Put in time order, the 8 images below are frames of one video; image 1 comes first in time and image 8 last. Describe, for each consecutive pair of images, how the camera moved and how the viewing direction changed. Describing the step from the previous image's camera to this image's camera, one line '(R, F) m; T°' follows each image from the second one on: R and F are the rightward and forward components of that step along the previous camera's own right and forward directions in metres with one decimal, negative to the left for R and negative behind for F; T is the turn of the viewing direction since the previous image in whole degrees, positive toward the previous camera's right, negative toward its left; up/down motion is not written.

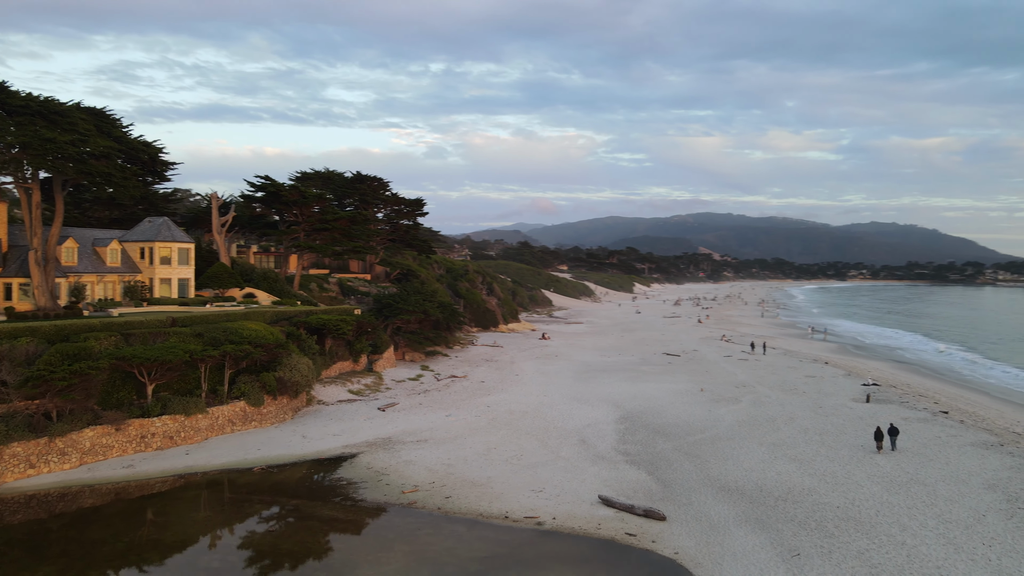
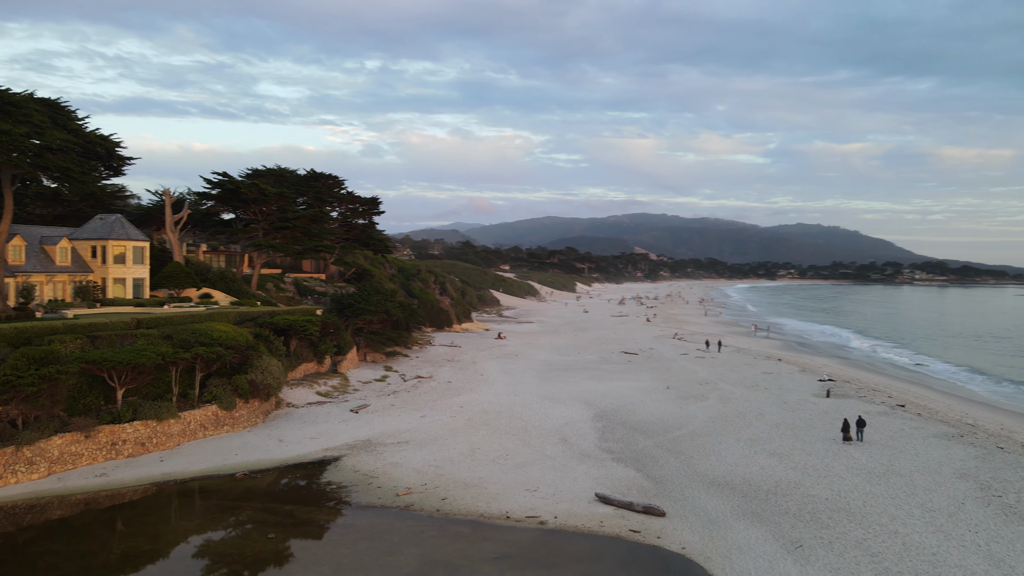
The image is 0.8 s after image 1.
(-1.0, +0.1) m; +5°
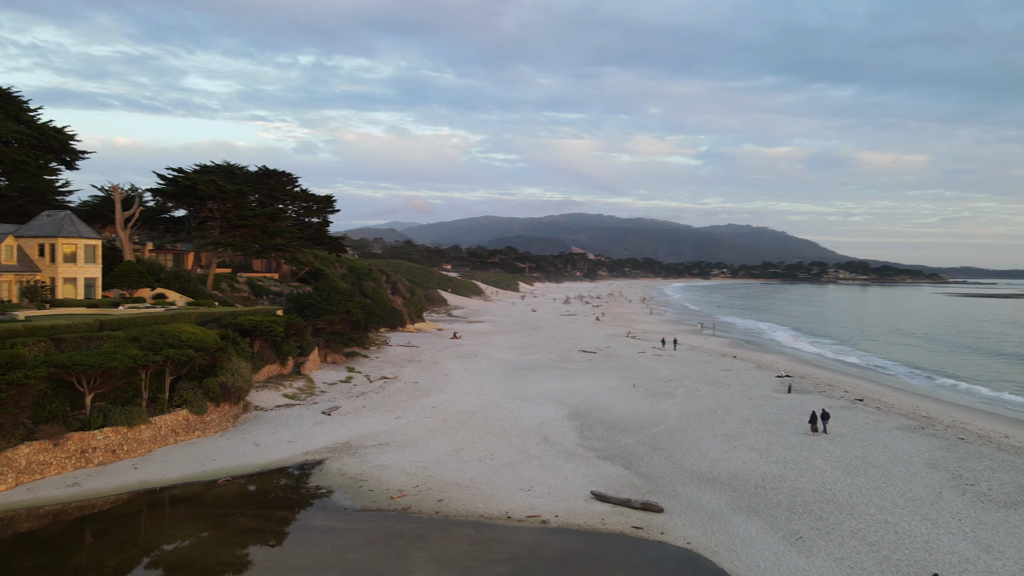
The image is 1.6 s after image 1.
(-1.0, +0.1) m; +5°
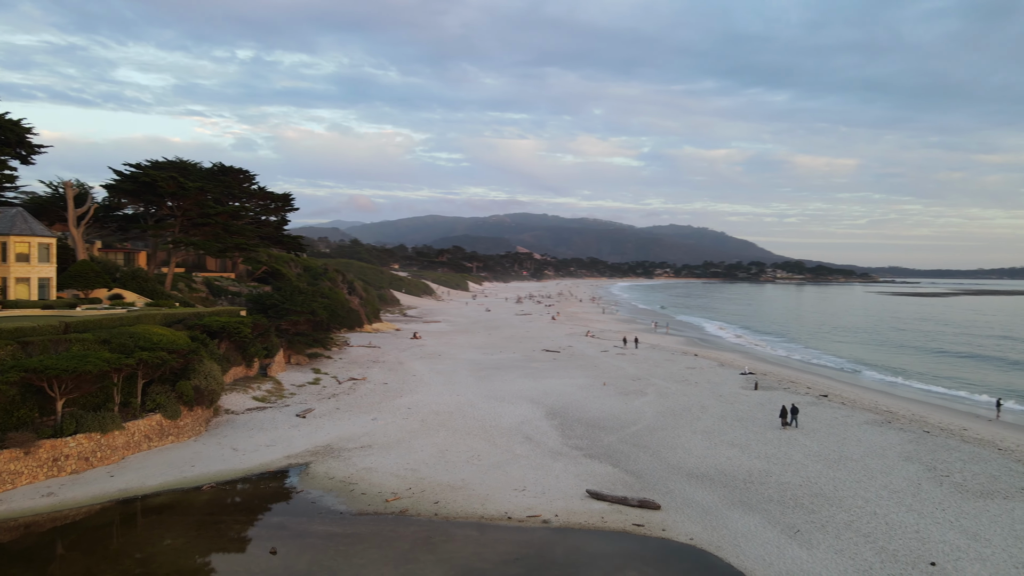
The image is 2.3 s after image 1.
(-0.8, +0.1) m; +4°
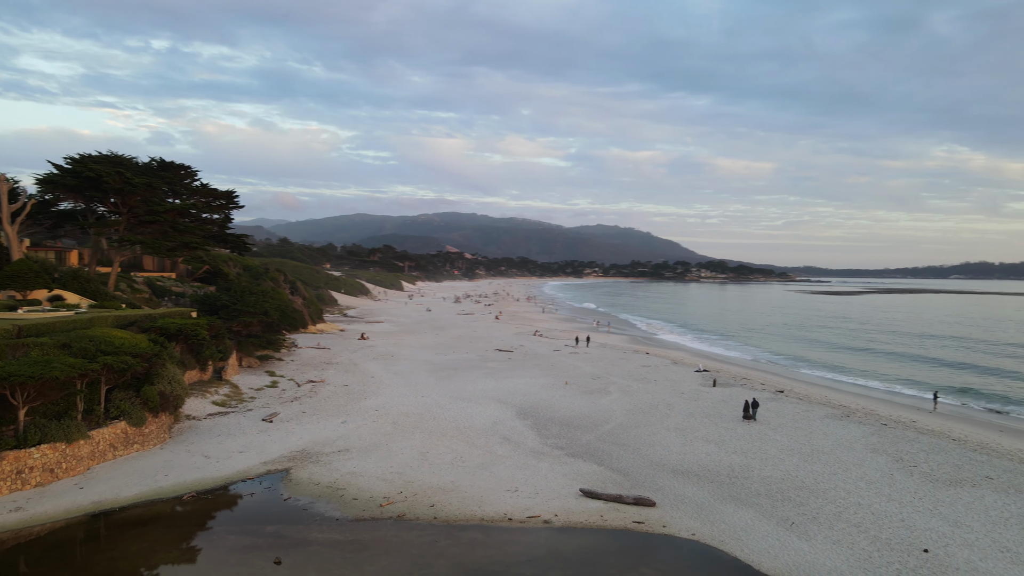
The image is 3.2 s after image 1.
(-1.1, +0.1) m; +5°
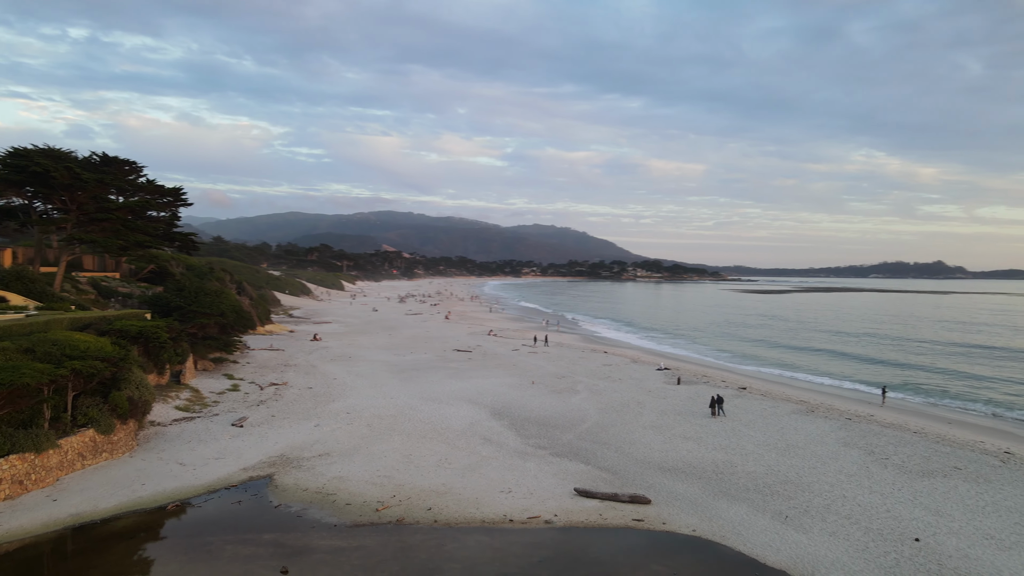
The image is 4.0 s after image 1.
(-1.0, +0.1) m; +5°
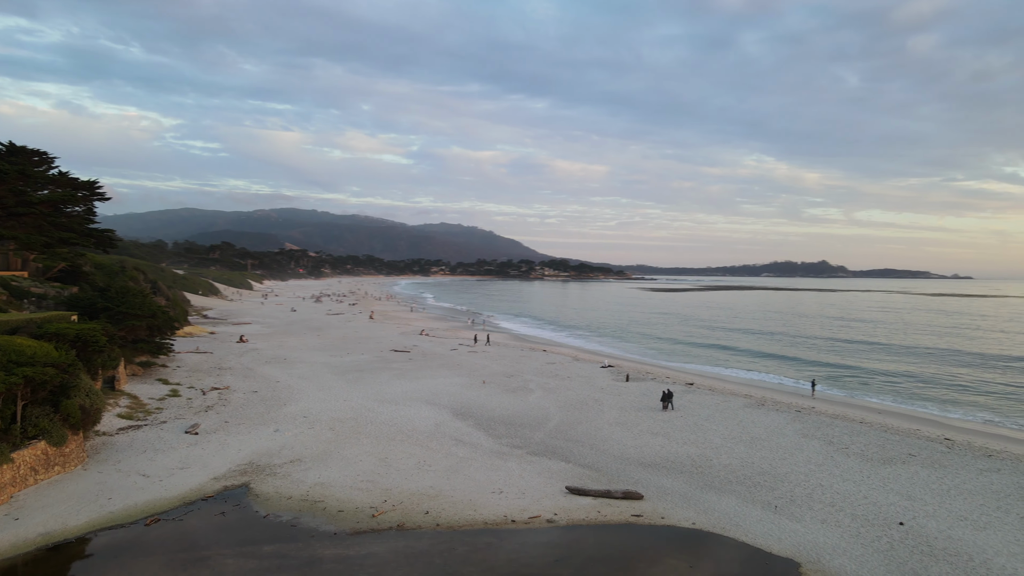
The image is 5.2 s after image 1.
(-1.4, +0.1) m; +7°
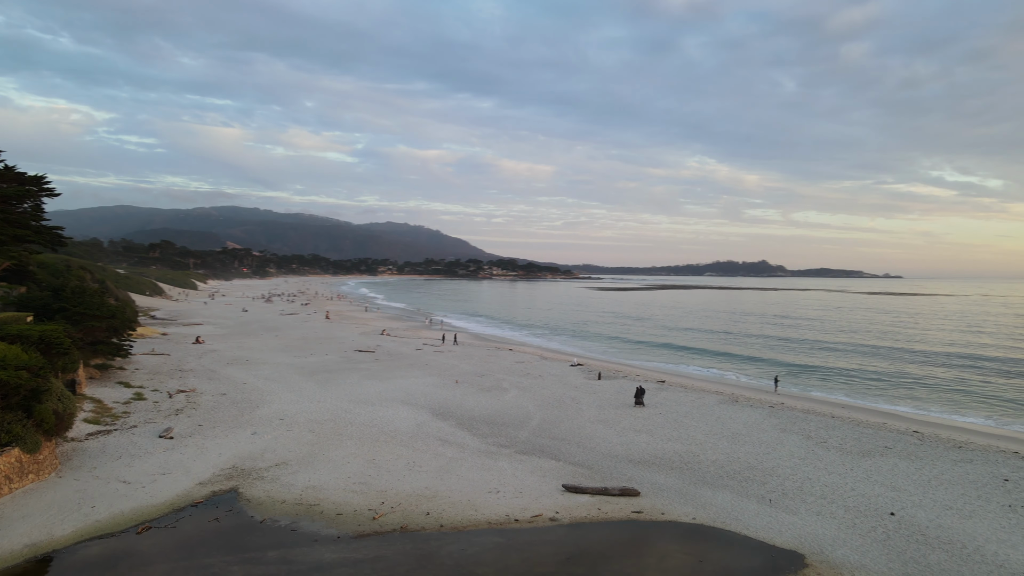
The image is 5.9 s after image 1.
(-0.8, +0.1) m; +4°
